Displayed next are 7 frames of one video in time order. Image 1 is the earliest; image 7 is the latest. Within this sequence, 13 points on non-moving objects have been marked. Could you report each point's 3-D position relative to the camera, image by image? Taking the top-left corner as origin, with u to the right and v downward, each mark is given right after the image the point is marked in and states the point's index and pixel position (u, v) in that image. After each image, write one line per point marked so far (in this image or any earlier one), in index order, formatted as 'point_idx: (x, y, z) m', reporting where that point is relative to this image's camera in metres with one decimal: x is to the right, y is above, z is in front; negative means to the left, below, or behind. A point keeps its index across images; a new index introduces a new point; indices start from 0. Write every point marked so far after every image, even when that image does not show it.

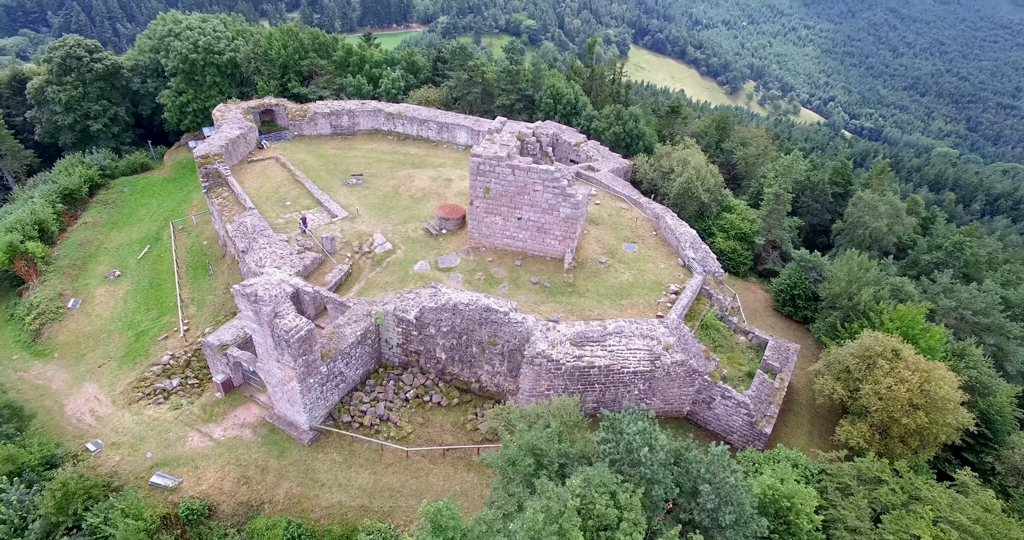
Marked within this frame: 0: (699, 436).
0: (+5.7, -5.0, +17.5) m
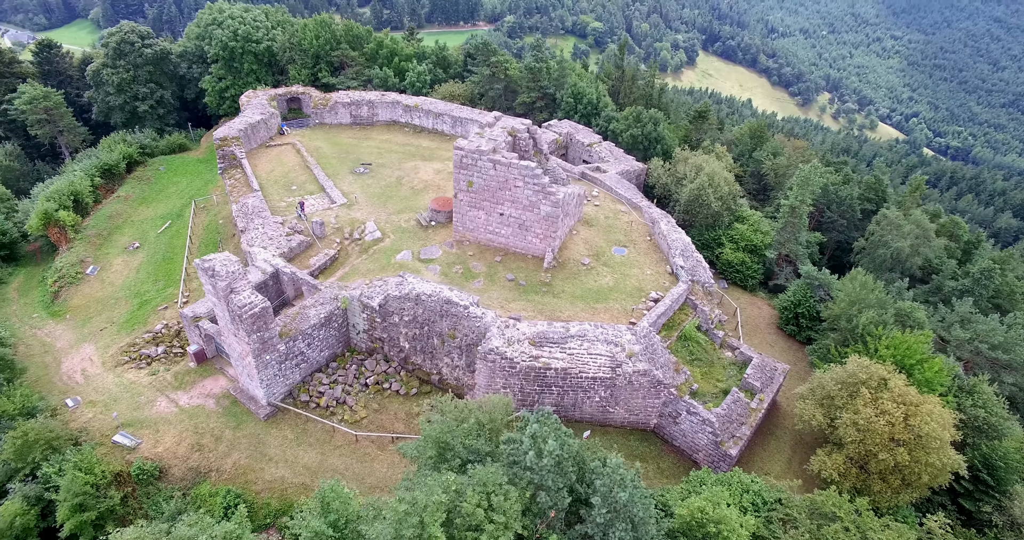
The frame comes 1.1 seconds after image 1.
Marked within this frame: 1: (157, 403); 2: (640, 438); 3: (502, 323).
0: (+4.4, -5.2, +16.8) m
1: (-10.0, -3.8, +16.4) m
2: (+3.8, -4.9, +17.1) m
3: (-0.3, -1.5, +16.3) m
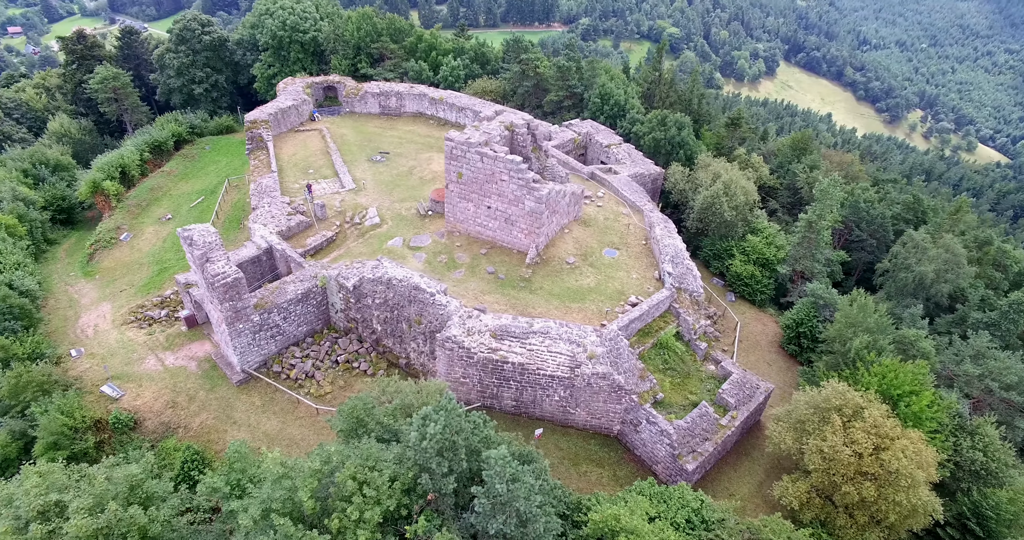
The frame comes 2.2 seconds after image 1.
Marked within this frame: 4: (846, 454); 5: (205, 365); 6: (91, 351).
0: (+3.1, -5.3, +16.3) m
1: (-11.1, -2.8, +17.6) m
2: (+2.6, -5.0, +16.7) m
3: (-1.3, -1.2, +16.4) m
4: (+8.0, -4.4, +13.9) m
5: (-9.2, -2.9, +17.4) m
6: (-13.2, -2.5, +18.2) m
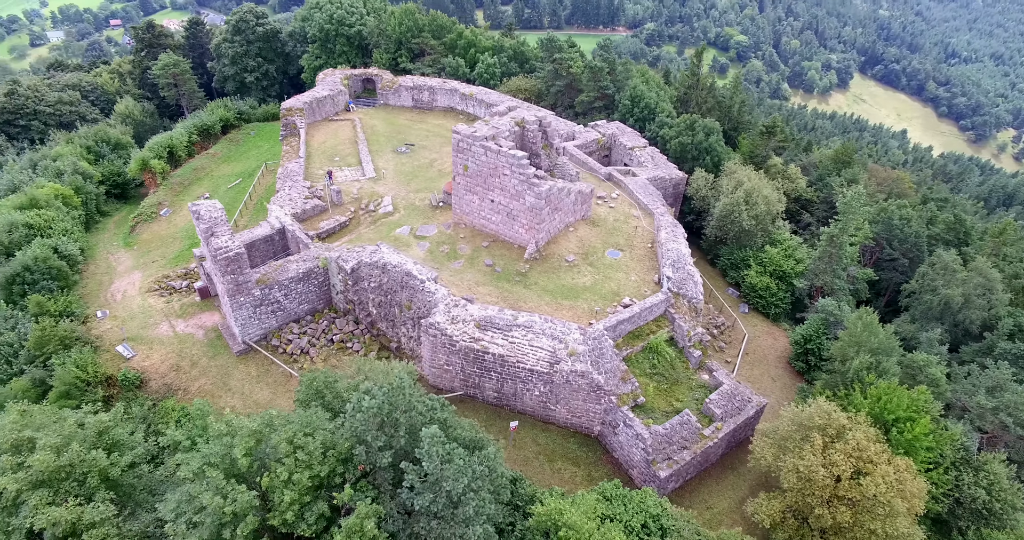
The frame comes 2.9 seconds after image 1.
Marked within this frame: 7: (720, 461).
0: (+2.4, -5.2, +16.2) m
1: (-11.4, -1.8, +18.8) m
2: (+2.0, -4.9, +16.6) m
3: (-1.7, -0.9, +16.7) m
4: (+7.1, -4.7, +13.3) m
5: (-9.6, -2.0, +18.4) m
6: (-13.5, -1.5, +19.6) m
7: (+6.0, -5.5, +16.7) m
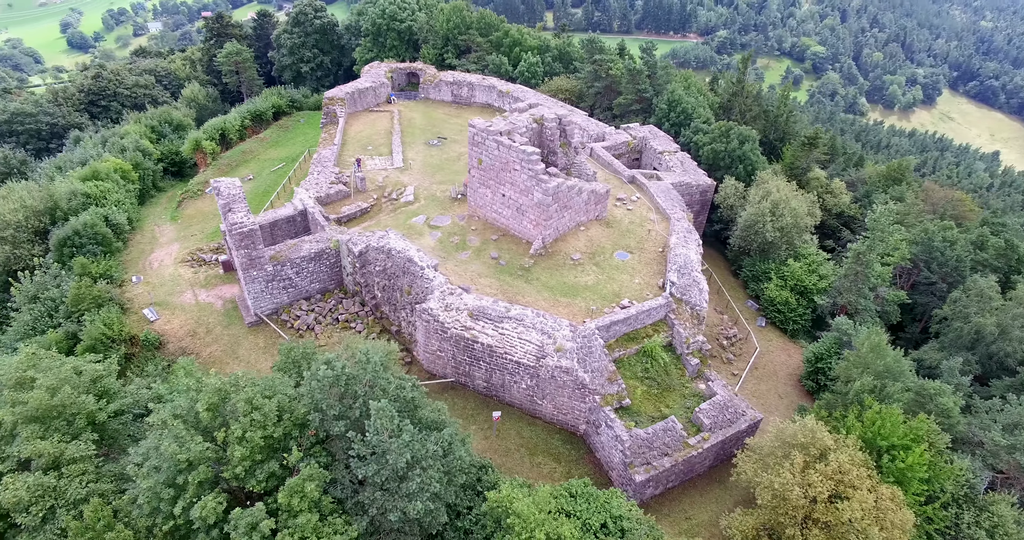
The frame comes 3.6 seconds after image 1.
0: (+1.9, -5.2, +16.2) m
1: (-11.3, -0.8, +20.1) m
2: (+1.5, -4.8, +16.6) m
3: (-1.8, -0.6, +17.0) m
4: (+6.3, -5.0, +12.8) m
5: (-9.5, -1.2, +19.6) m
6: (-13.3, -0.3, +21.1) m
7: (+5.5, -5.7, +16.3) m
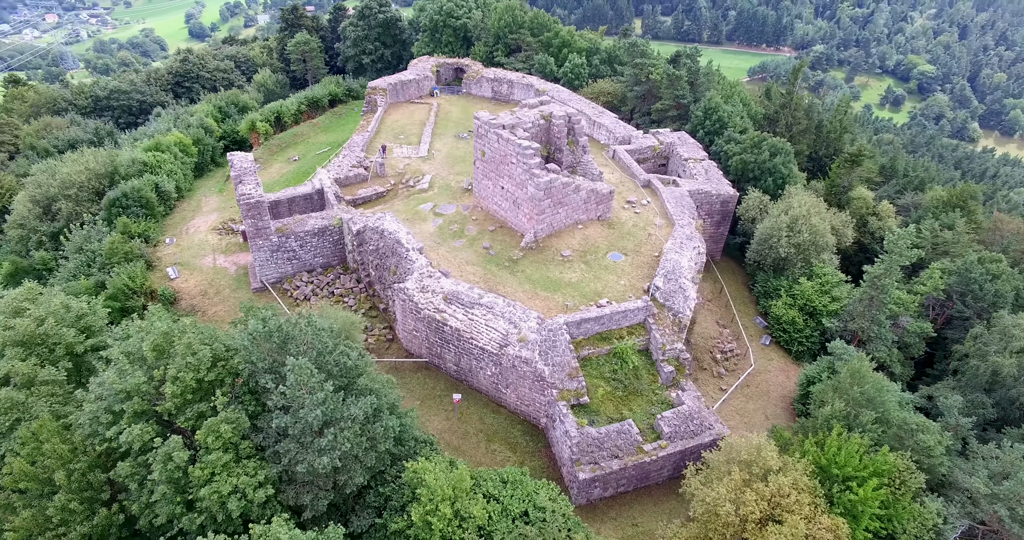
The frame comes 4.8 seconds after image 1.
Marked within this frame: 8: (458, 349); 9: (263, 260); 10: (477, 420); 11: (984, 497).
0: (+0.7, -5.0, +16.2) m
1: (-11.5, +0.5, +21.8) m
2: (+0.4, -4.6, +16.7) m
3: (-2.5, -0.1, +17.6) m
4: (+4.6, -5.1, +12.4) m
5: (-9.8, 0.0, +21.1) m
6: (-13.2, +1.1, +23.1) m
7: (+4.2, -5.8, +15.9) m
8: (-1.6, -2.3, +16.8) m
9: (-8.5, +0.3, +19.8) m
10: (-1.0, -4.3, +16.8) m
11: (+11.0, -5.3, +13.5) m
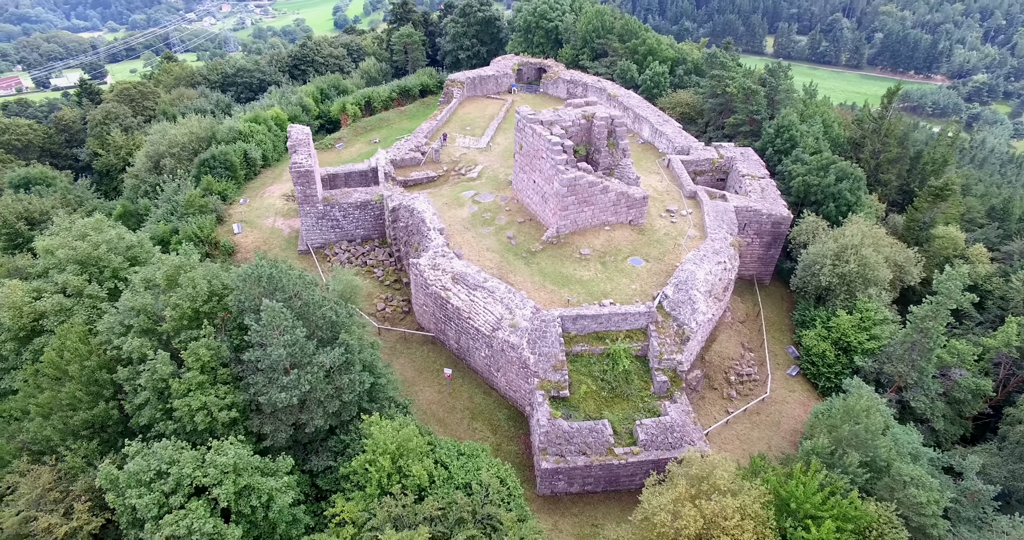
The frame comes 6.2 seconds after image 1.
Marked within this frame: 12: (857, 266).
0: (+0.1, -4.7, +16.6) m
1: (-10.1, +2.1, +24.2) m
2: (-0.1, -4.3, +17.1) m
3: (-2.1, +0.6, +18.5) m
4: (+3.3, -5.2, +12.1) m
5: (-8.7, +1.5, +23.2) m
6: (-11.5, +3.0, +25.8) m
7: (+3.4, -6.0, +15.7) m
8: (-1.7, -1.7, +17.5) m
9: (-7.5, +1.7, +21.7) m
10: (-1.4, -3.8, +17.4) m
11: (+9.7, -6.2, +12.1) m
12: (+11.8, +0.1, +19.8) m
